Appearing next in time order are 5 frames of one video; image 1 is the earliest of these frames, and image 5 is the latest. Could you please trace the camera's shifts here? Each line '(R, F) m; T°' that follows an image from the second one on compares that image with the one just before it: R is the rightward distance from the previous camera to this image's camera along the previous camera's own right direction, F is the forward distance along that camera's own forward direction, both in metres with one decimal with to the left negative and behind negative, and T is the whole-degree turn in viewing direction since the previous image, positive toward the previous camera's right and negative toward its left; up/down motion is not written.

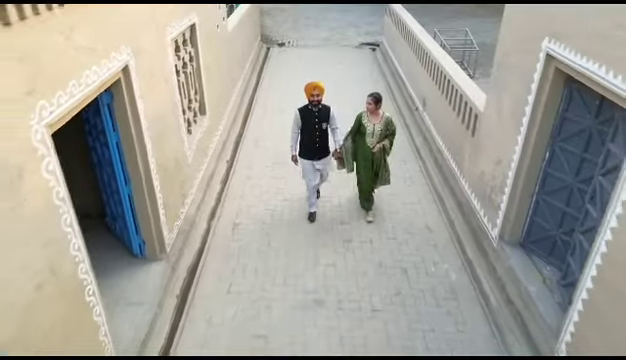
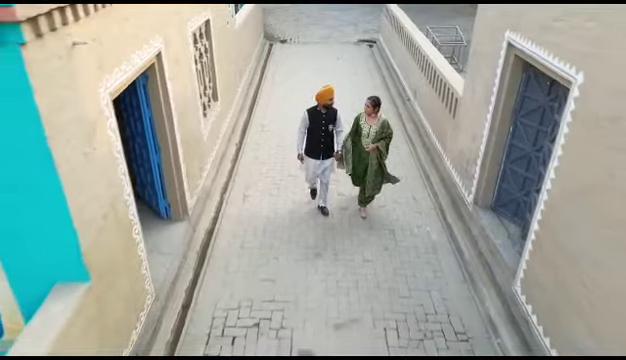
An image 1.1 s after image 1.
(0.0, -0.8) m; 0°
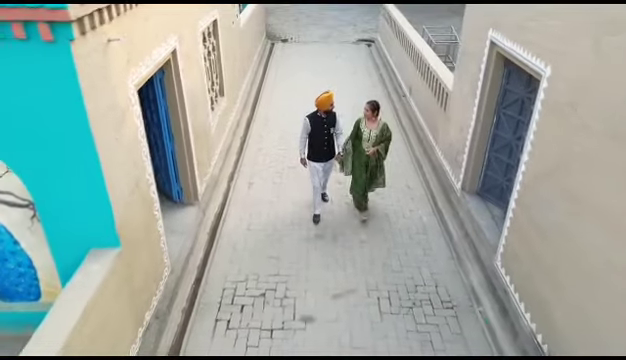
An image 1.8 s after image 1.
(0.0, -0.5) m; 0°
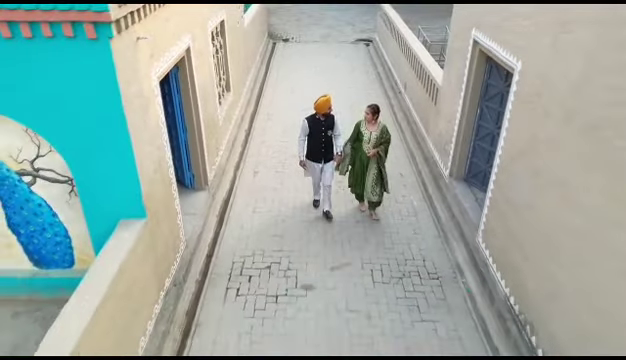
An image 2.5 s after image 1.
(0.0, -0.5) m; 0°
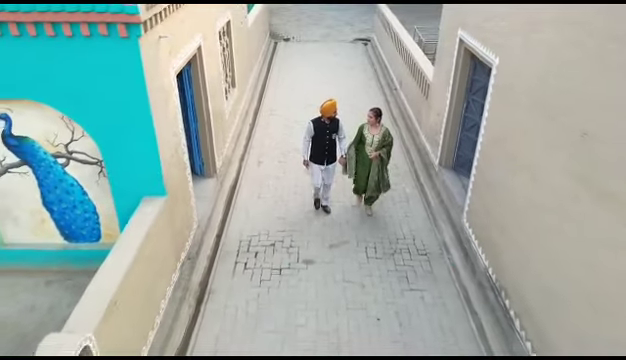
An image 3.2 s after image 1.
(0.0, -0.5) m; 0°
